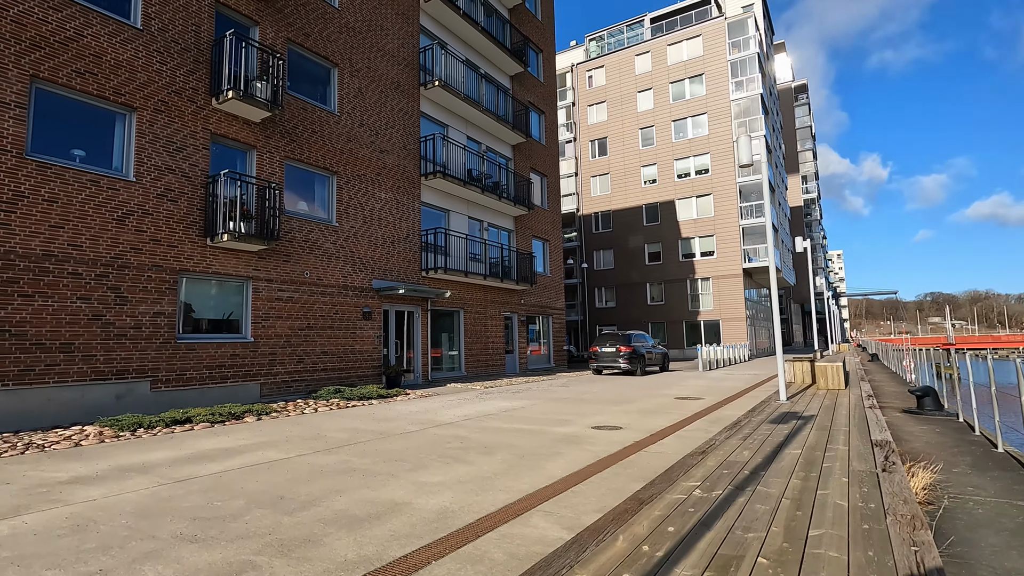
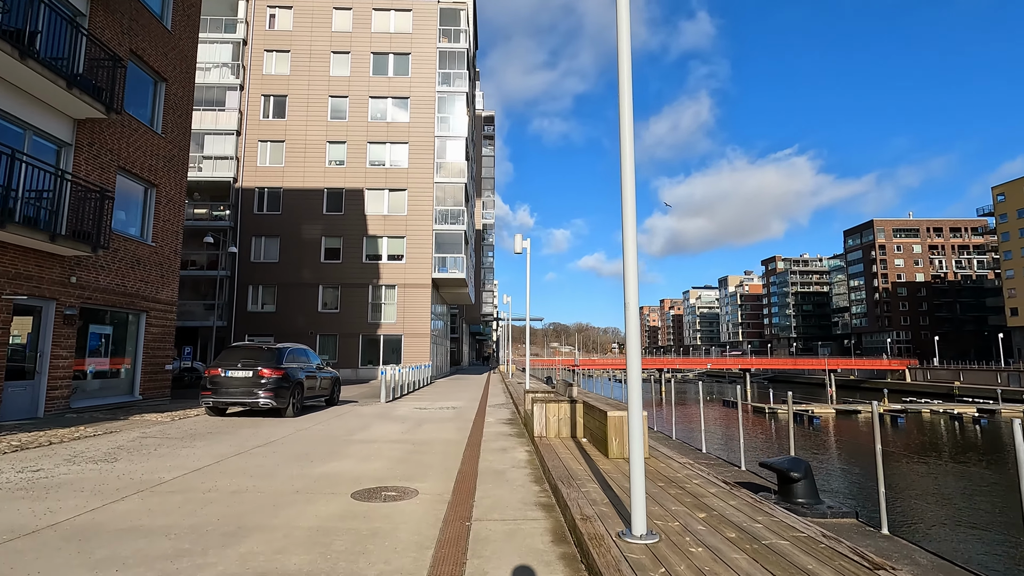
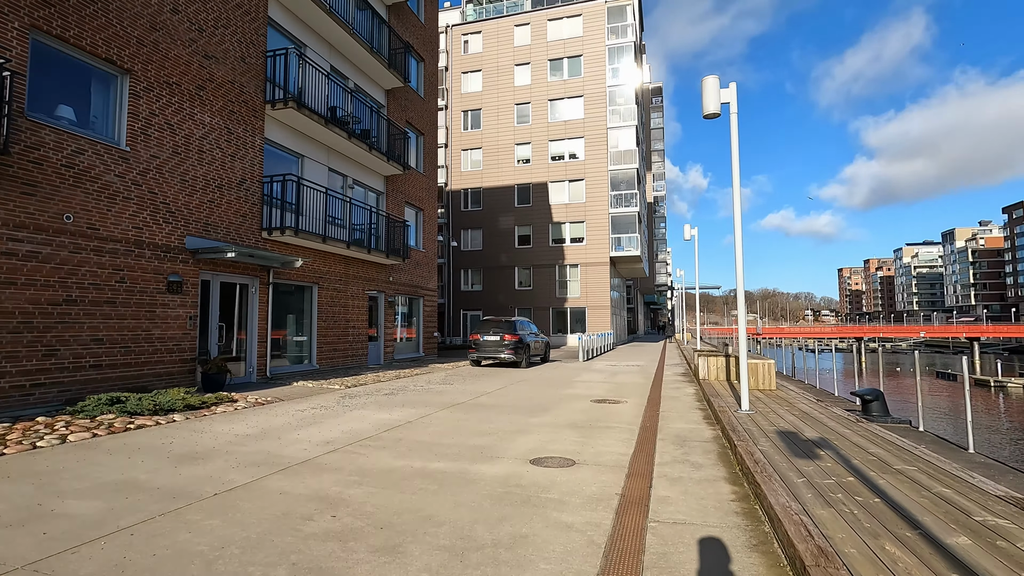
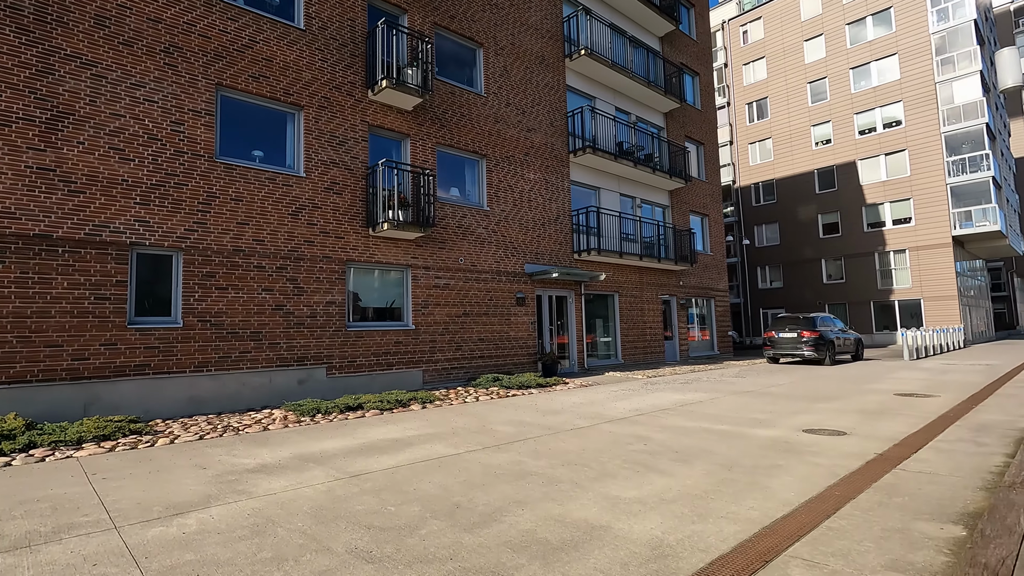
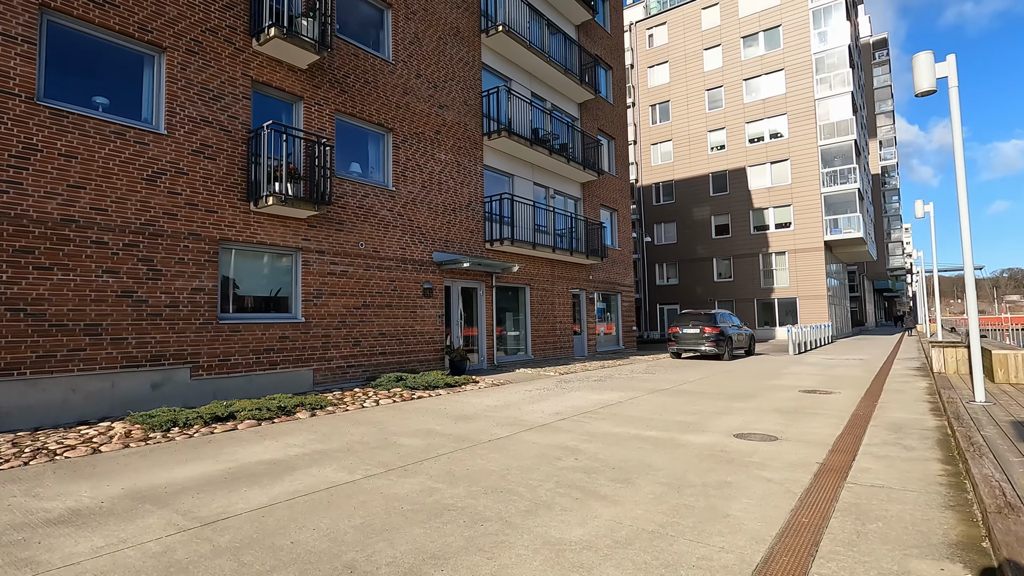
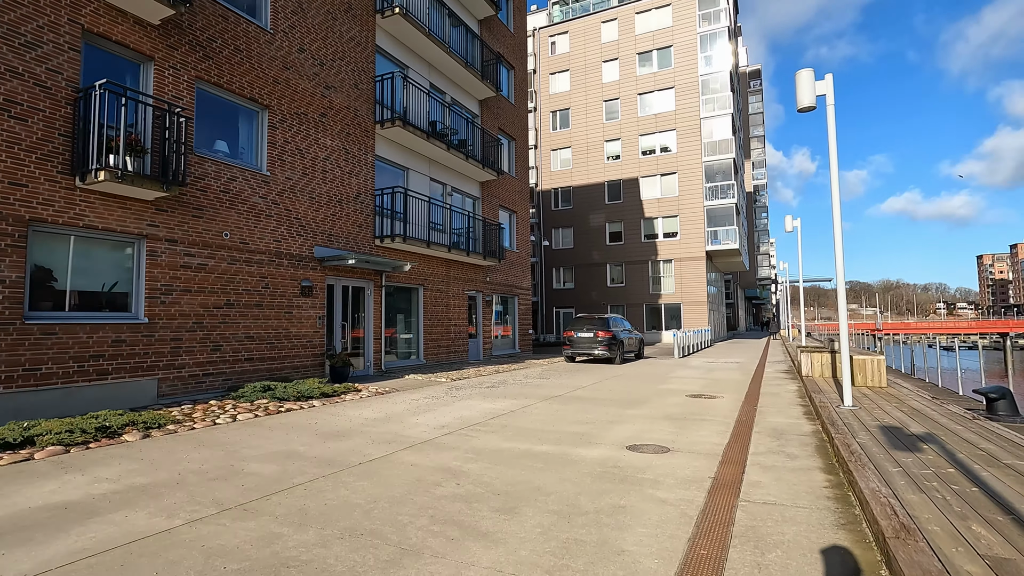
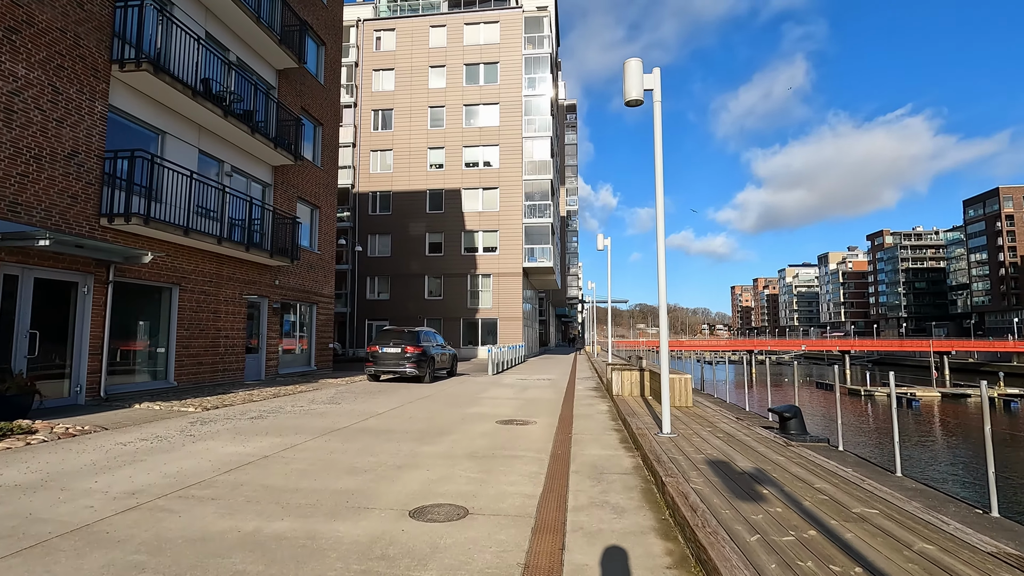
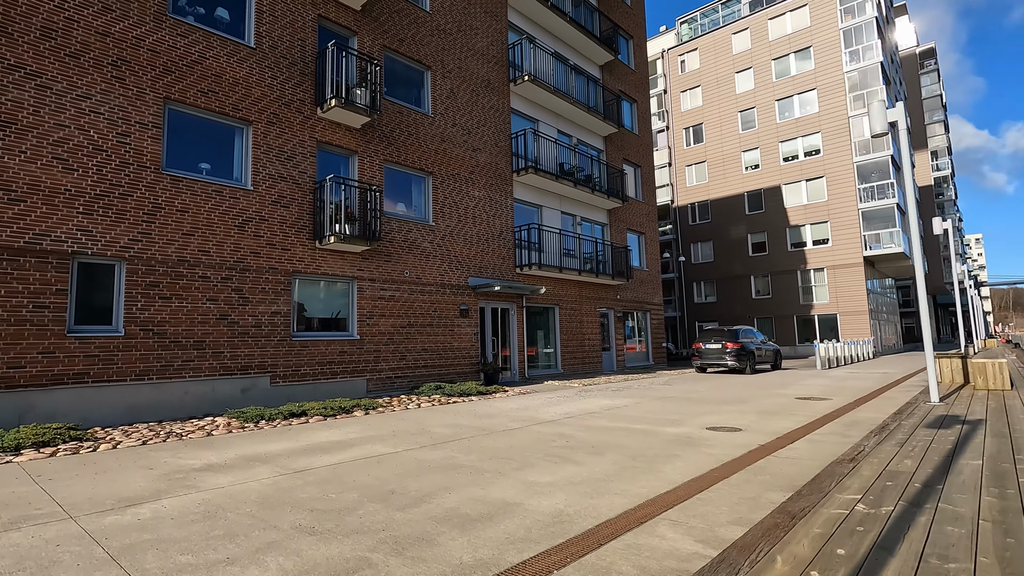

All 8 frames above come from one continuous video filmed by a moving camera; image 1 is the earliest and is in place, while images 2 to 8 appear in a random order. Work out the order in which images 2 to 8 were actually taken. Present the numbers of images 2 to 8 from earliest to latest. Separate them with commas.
8, 4, 5, 6, 3, 7, 2
